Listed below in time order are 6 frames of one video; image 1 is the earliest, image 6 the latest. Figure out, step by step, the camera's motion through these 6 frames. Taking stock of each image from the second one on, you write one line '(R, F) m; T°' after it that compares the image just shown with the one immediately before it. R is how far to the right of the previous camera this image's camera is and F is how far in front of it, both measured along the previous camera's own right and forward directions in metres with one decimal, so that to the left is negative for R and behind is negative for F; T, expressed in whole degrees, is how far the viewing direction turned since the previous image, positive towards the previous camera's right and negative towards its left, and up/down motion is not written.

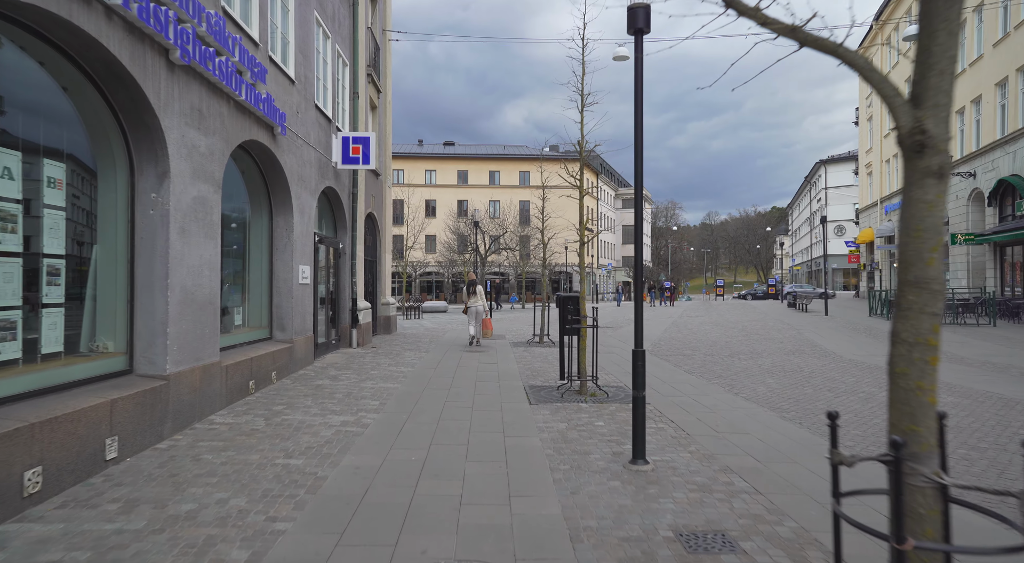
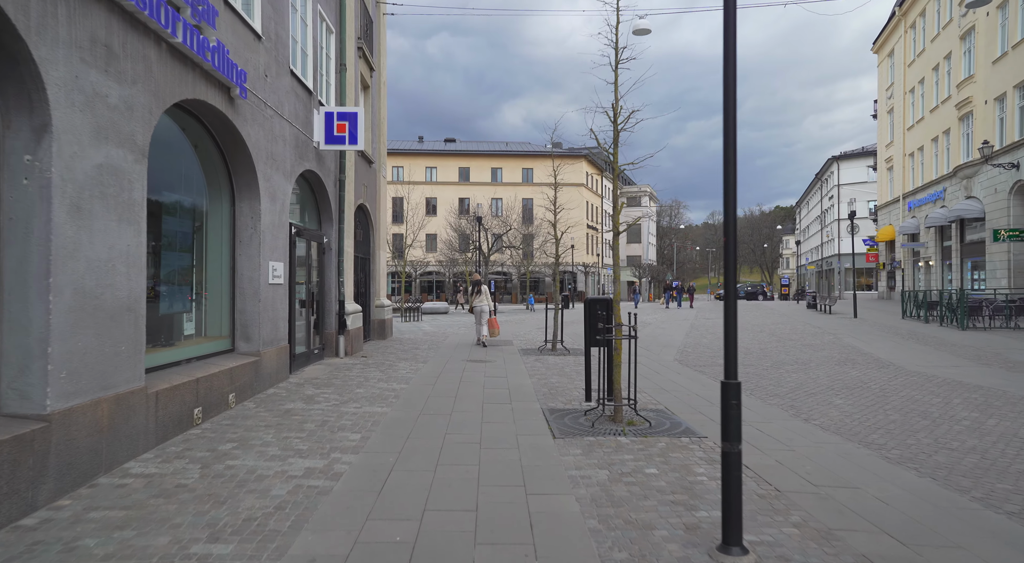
(-0.2, +1.7) m; 0°
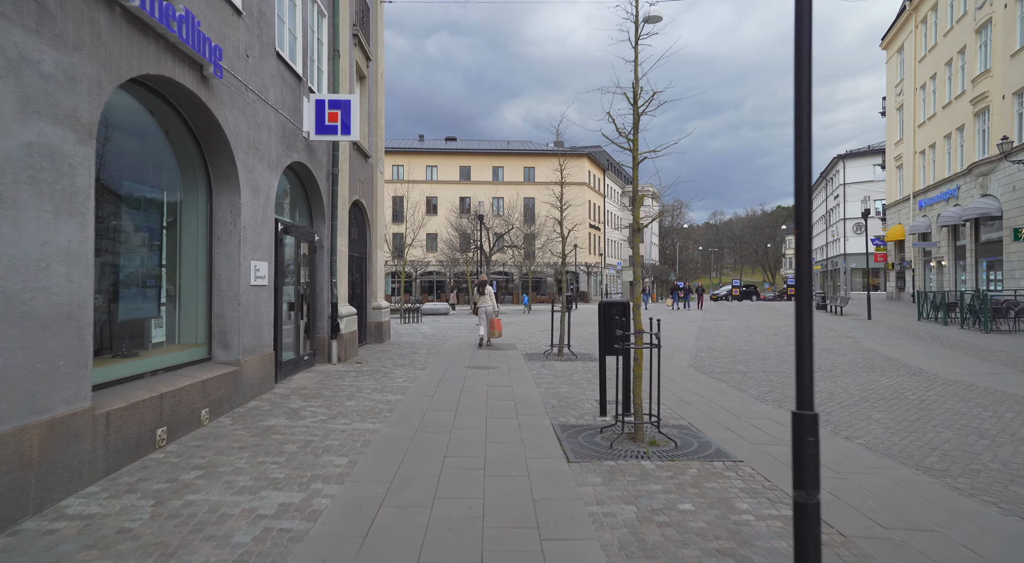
(-0.1, +0.8) m; 0°
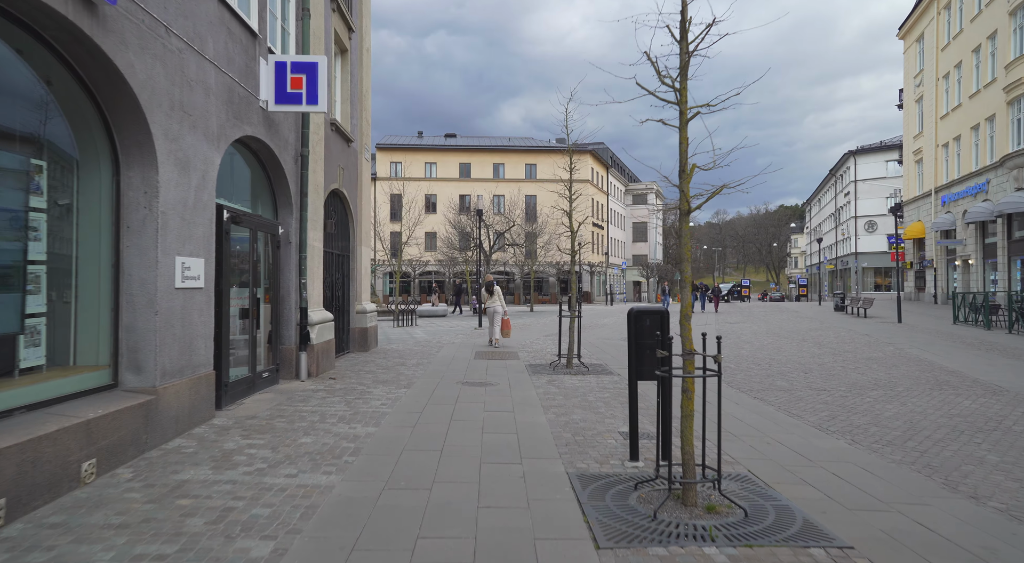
(0.0, +1.7) m; 0°
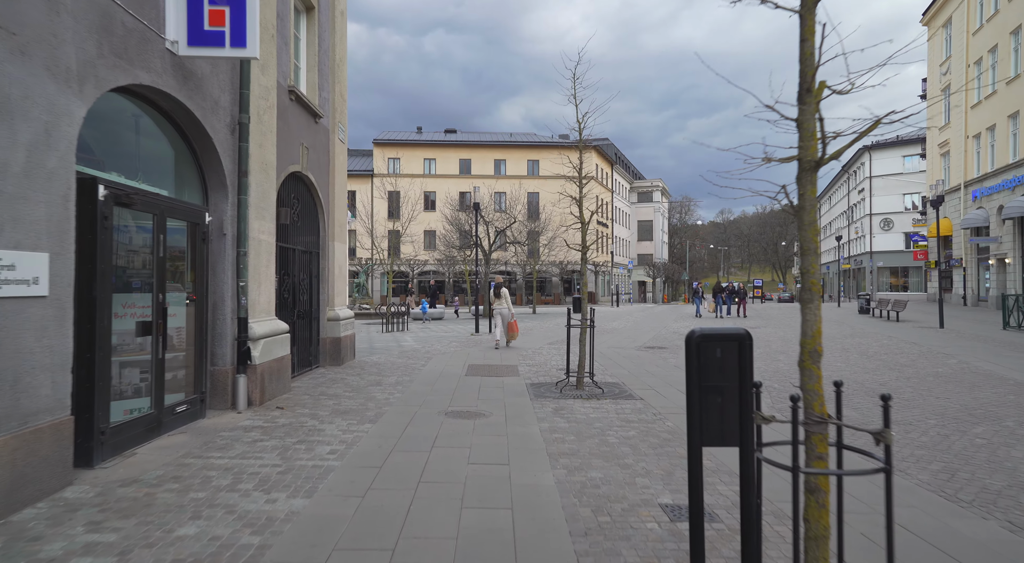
(+0.1, +2.1) m; 0°
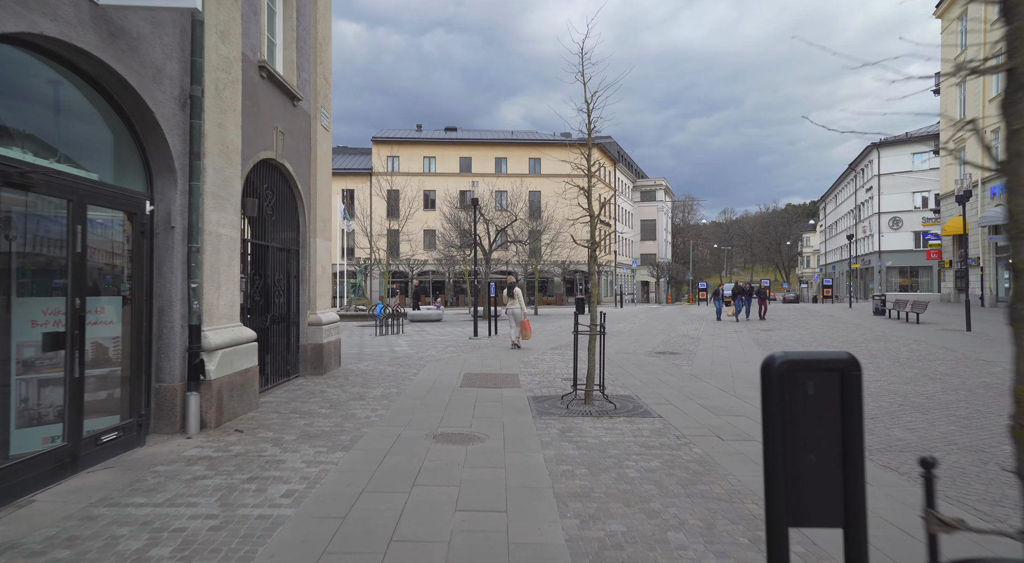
(0.0, +1.1) m; 0°
